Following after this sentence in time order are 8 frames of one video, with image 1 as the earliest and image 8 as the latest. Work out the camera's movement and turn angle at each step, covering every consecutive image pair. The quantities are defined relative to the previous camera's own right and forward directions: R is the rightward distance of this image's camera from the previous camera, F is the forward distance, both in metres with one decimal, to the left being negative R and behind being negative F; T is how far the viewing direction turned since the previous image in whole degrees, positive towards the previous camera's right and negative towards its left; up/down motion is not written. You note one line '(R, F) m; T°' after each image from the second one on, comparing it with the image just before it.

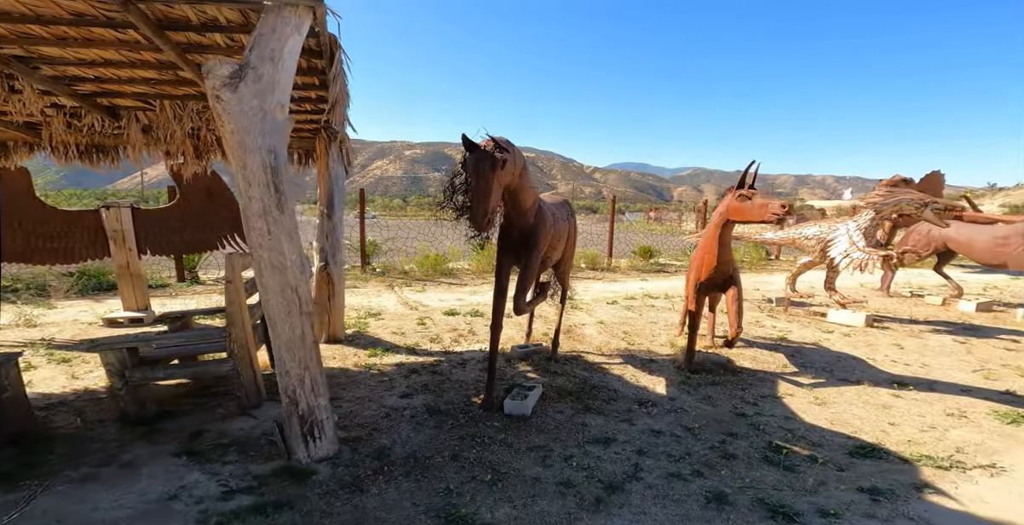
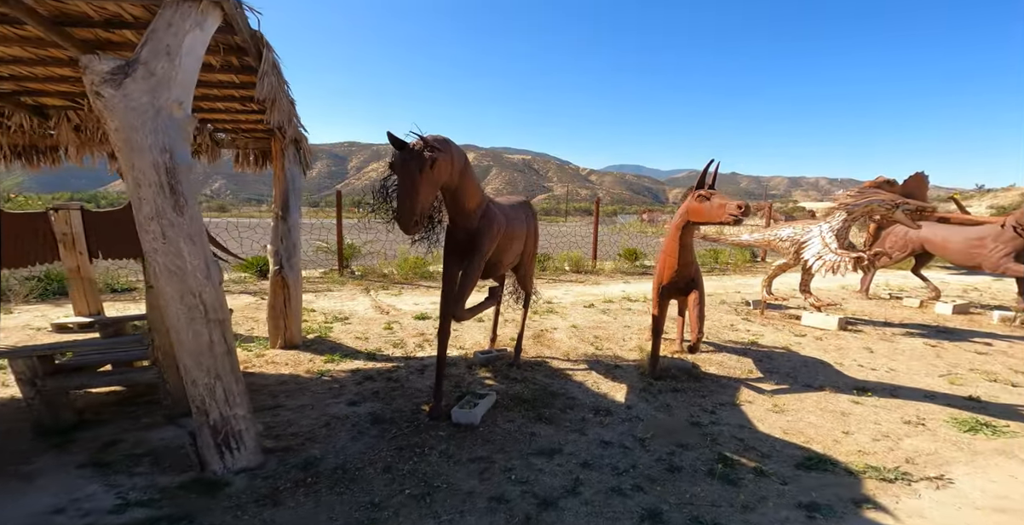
(+0.4, +0.1) m; +1°
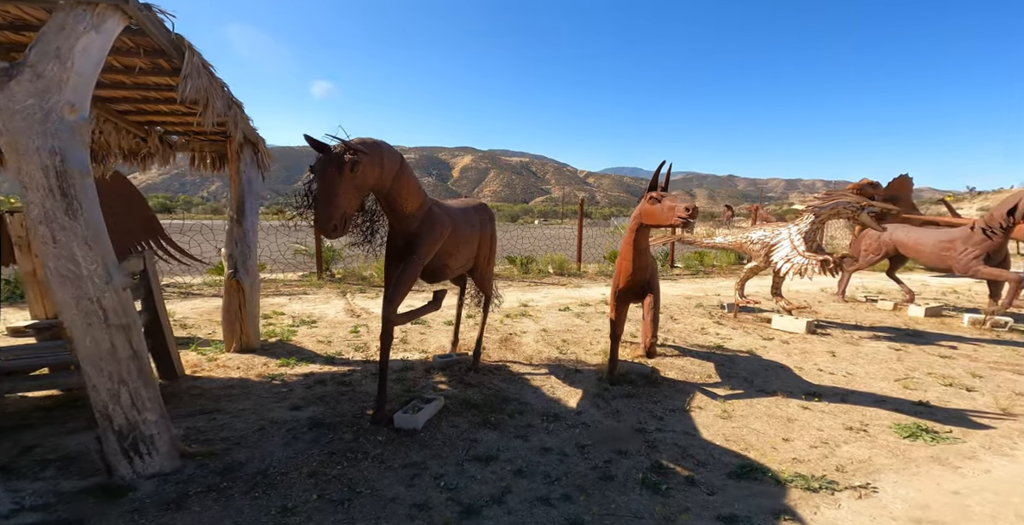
(+0.4, 0.0) m; 0°
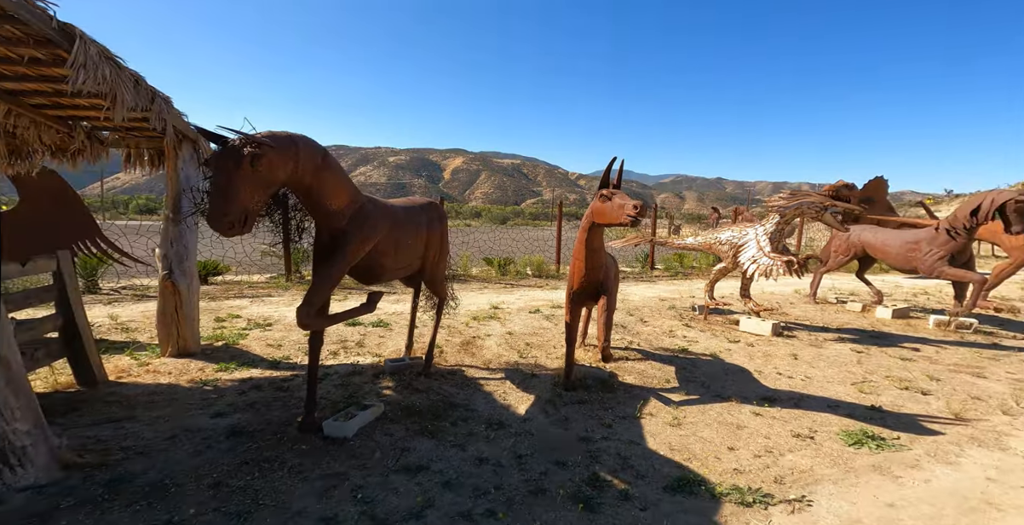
(+0.4, +0.2) m; +1°
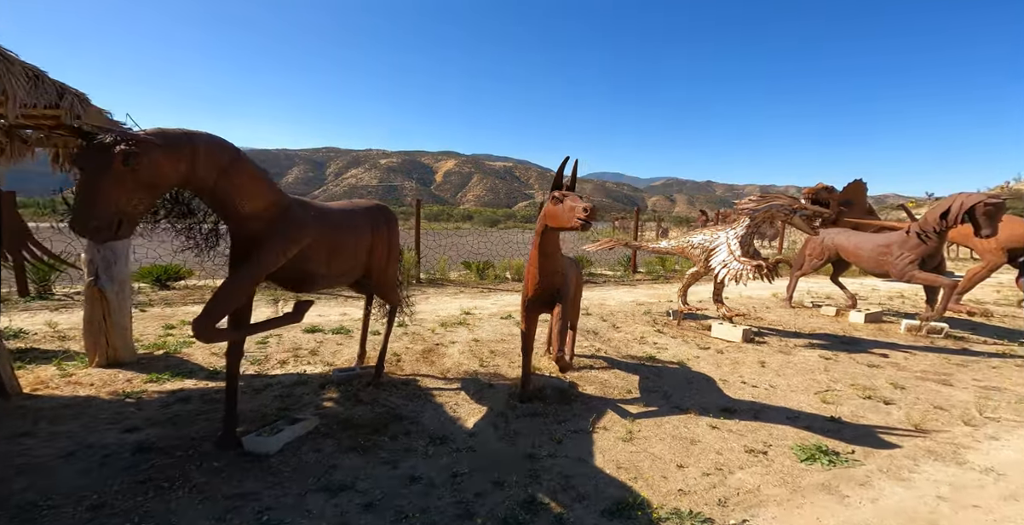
(+0.3, +0.2) m; +1°
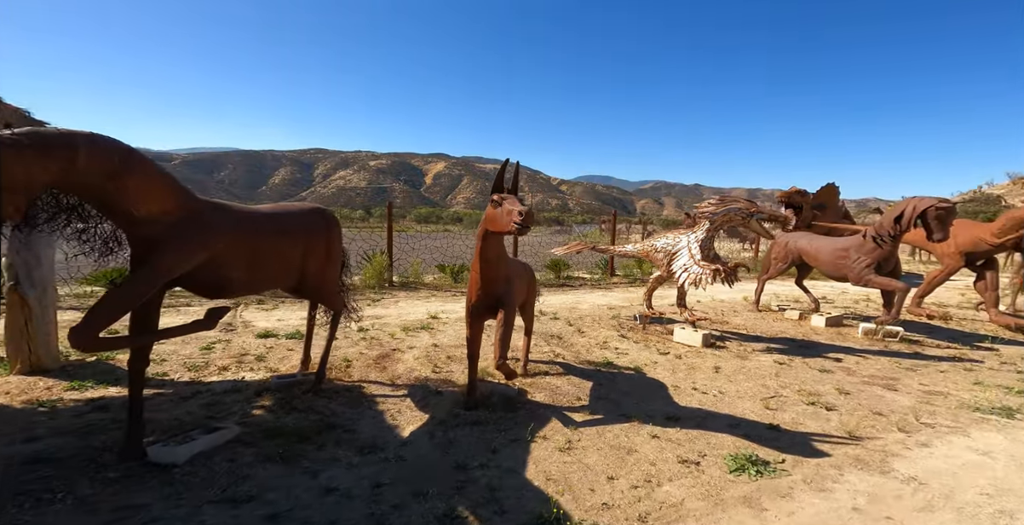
(+0.4, +0.1) m; +1°
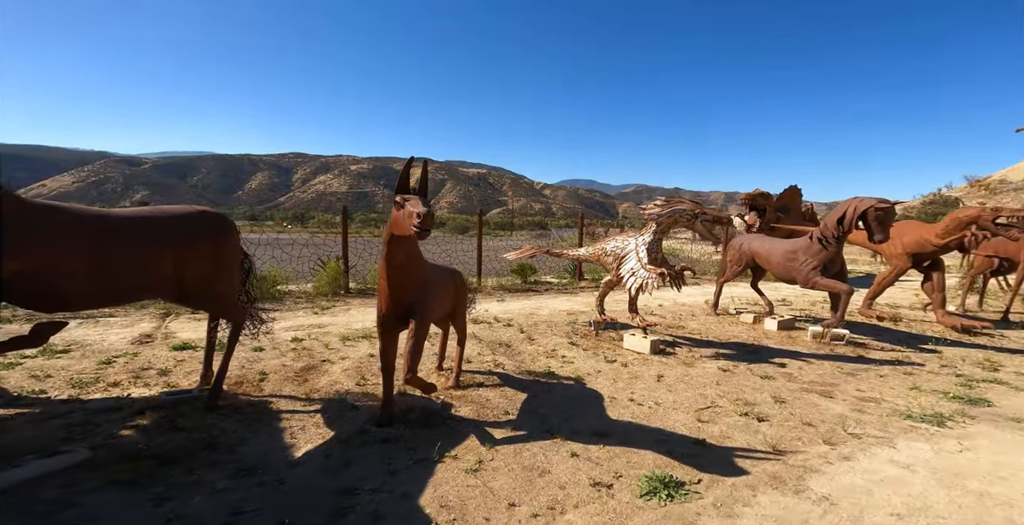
(+0.5, +0.2) m; +2°
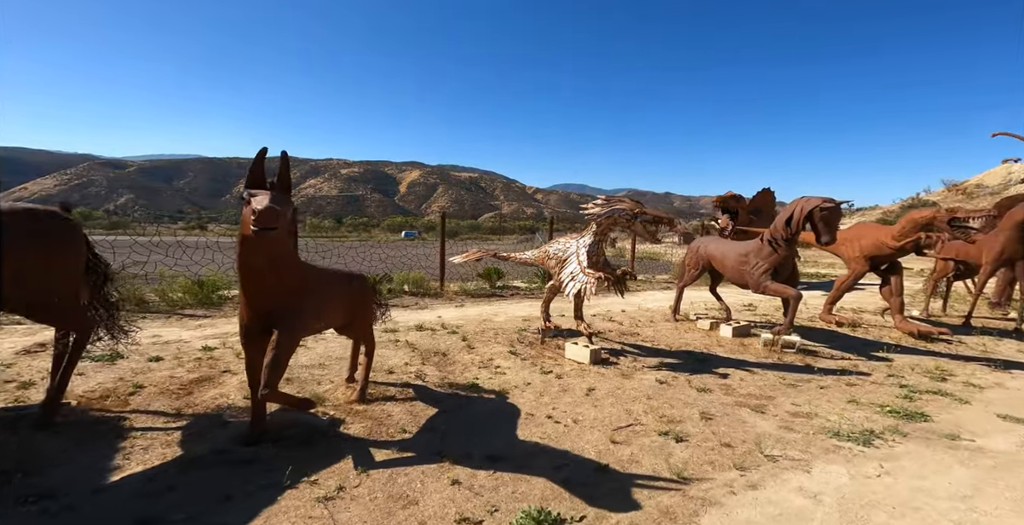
(+0.7, +0.4) m; +1°
